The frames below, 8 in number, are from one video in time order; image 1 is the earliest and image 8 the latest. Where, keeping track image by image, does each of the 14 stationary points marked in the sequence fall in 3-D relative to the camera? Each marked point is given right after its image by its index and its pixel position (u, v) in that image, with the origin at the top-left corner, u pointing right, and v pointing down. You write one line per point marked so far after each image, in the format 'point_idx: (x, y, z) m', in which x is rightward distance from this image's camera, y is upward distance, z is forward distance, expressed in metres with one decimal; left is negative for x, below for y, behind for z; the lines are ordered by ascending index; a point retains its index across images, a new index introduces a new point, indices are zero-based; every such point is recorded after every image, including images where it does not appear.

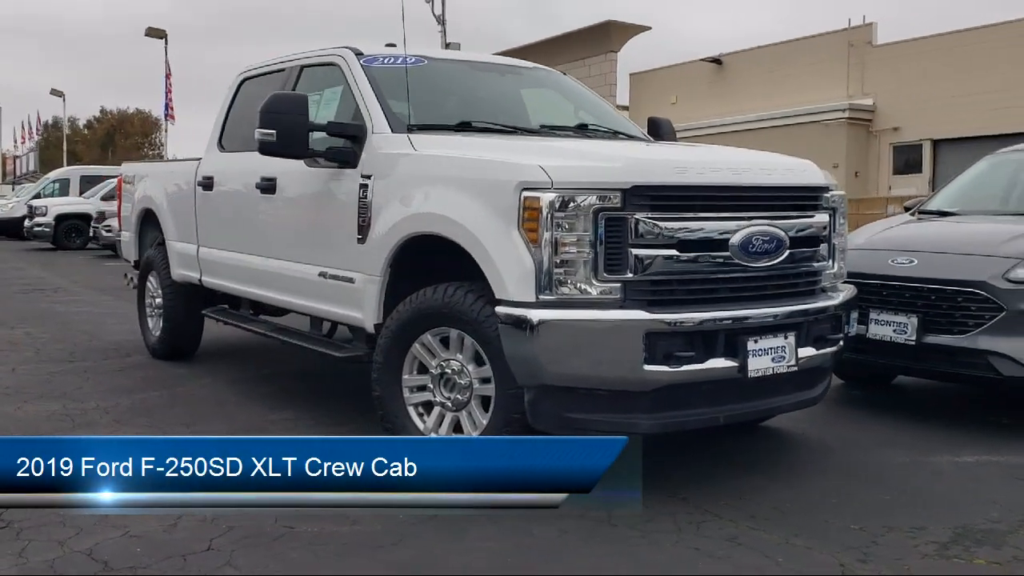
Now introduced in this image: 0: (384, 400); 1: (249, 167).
0: (-0.6, -0.6, +4.8) m
1: (-1.7, +0.8, +6.5) m
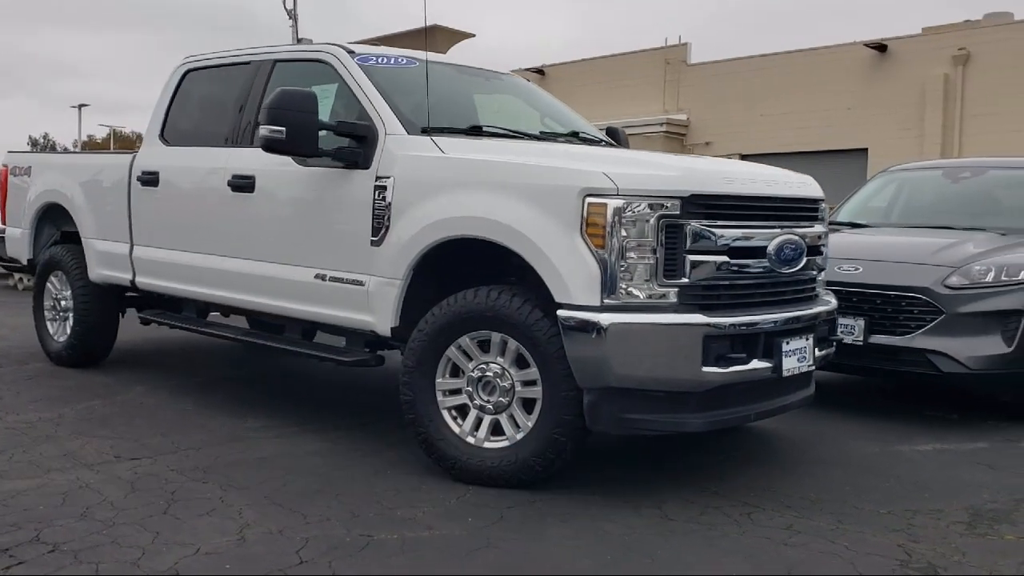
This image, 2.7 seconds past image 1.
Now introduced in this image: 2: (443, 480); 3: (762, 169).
0: (-0.5, -0.6, +4.7) m
1: (-1.9, +0.8, +6.1) m
2: (-0.3, -0.9, +4.7) m
3: (+1.3, +0.6, +4.9) m
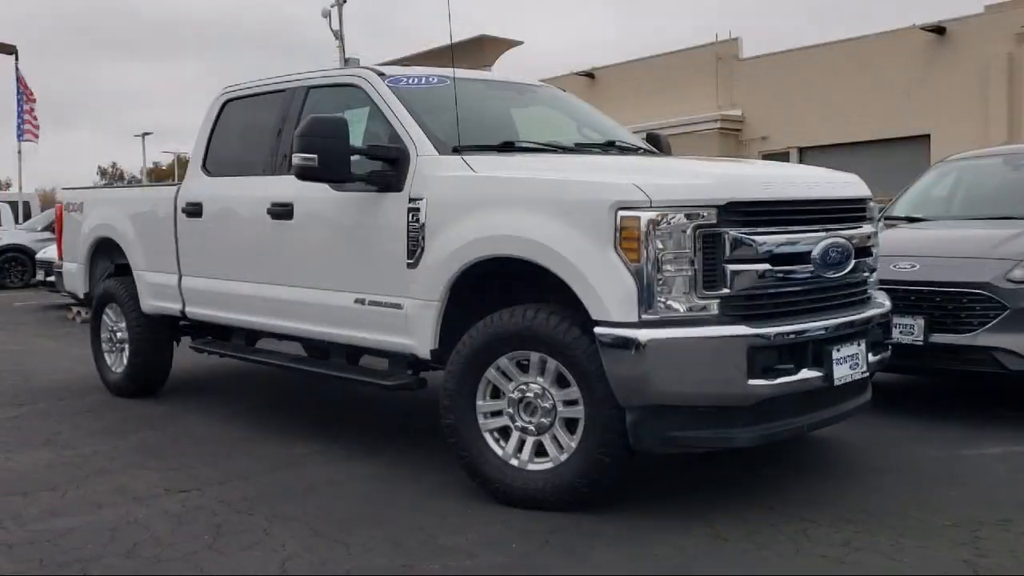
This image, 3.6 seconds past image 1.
0: (-0.3, -0.7, +4.7) m
1: (-1.7, +0.6, +6.2) m
2: (-0.1, -1.0, +4.6) m
3: (+1.4, +0.6, +4.7) m
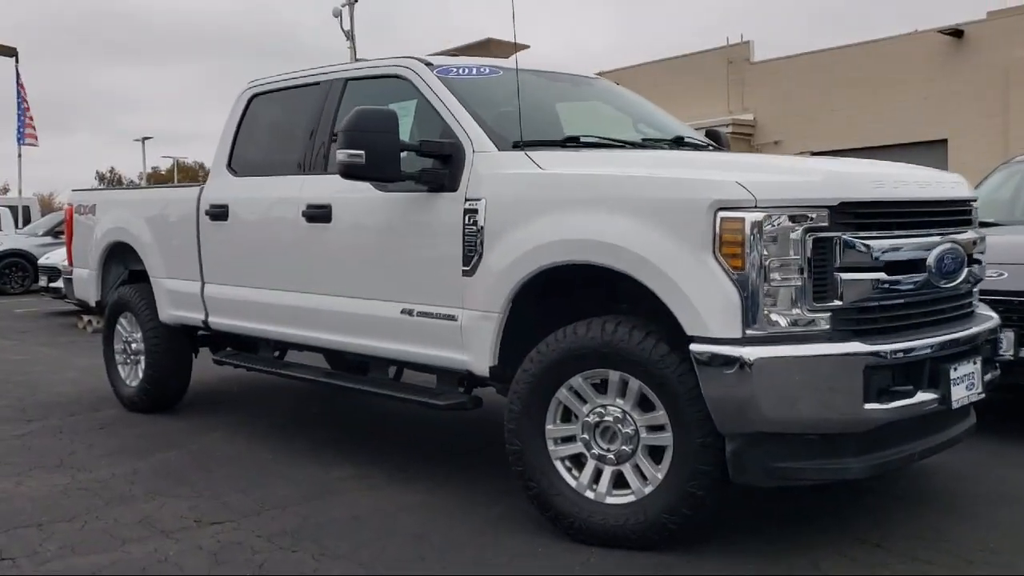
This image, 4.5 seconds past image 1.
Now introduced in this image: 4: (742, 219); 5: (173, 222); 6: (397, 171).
0: (0.0, -0.7, +4.2) m
1: (-1.4, +0.6, +5.7) m
2: (+0.2, -1.1, +4.2) m
3: (+1.7, +0.5, +4.2) m
4: (+0.9, +0.3, +3.6) m
5: (-2.3, +0.4, +6.6) m
6: (-0.6, +0.6, +4.6) m
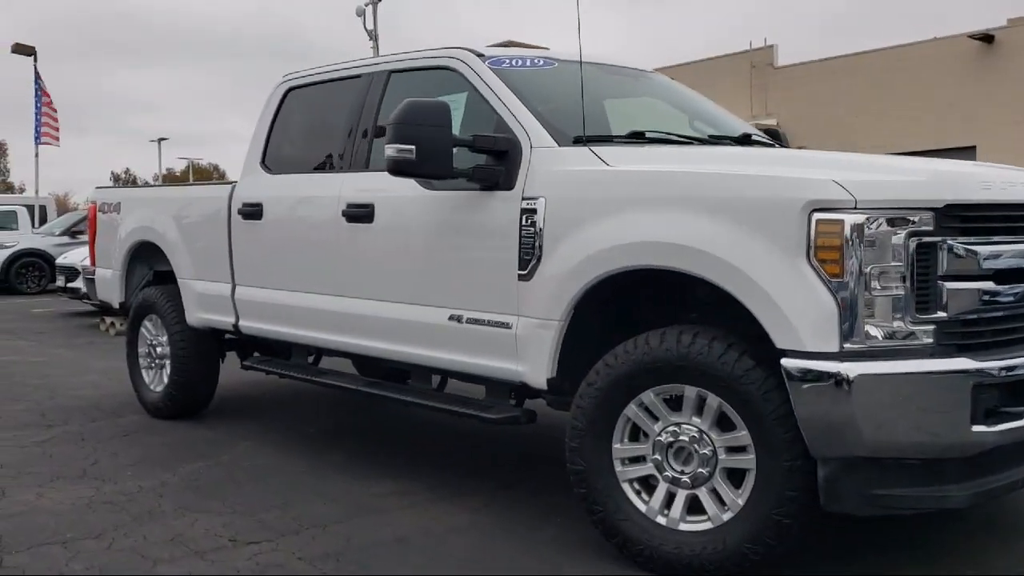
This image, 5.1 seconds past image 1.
0: (+0.3, -0.7, +3.9) m
1: (-1.1, +0.5, +5.4) m
2: (+0.4, -1.1, +3.8) m
3: (+2.0, +0.5, +3.9) m
4: (+1.1, +0.2, +3.3) m
5: (-2.0, +0.4, +6.3) m
6: (-0.3, +0.5, +4.3) m
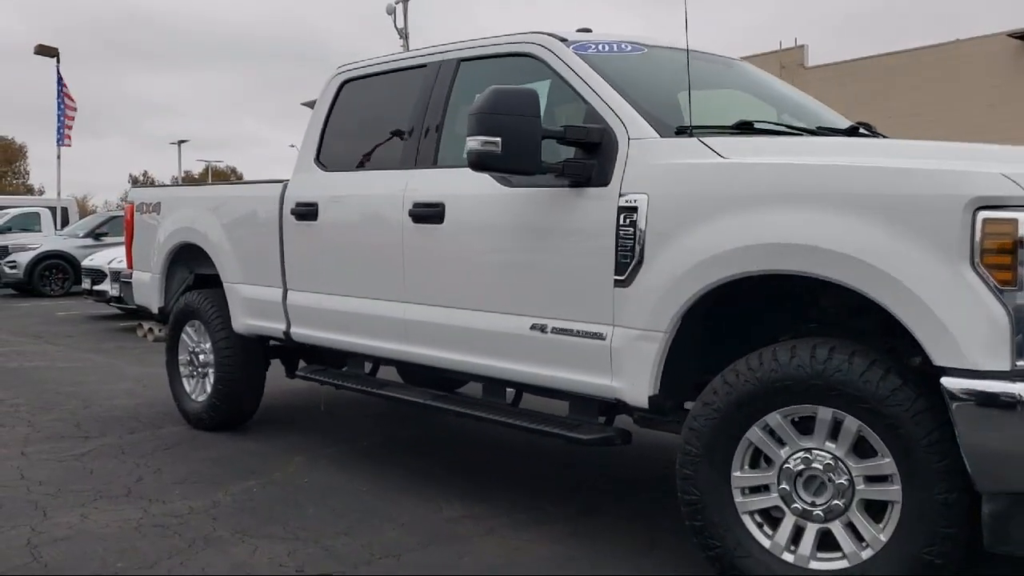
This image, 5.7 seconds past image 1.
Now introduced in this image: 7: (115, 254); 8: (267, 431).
0: (+0.7, -0.8, +3.5) m
1: (-0.7, +0.5, +5.0) m
2: (+0.8, -1.1, +3.4) m
3: (+2.4, +0.4, +3.4) m
4: (+1.5, +0.2, +2.9) m
5: (-1.6, +0.4, +5.9) m
6: (+0.1, +0.5, +3.9) m
7: (-6.1, +0.5, +14.8) m
8: (-1.6, -0.9, +6.5) m
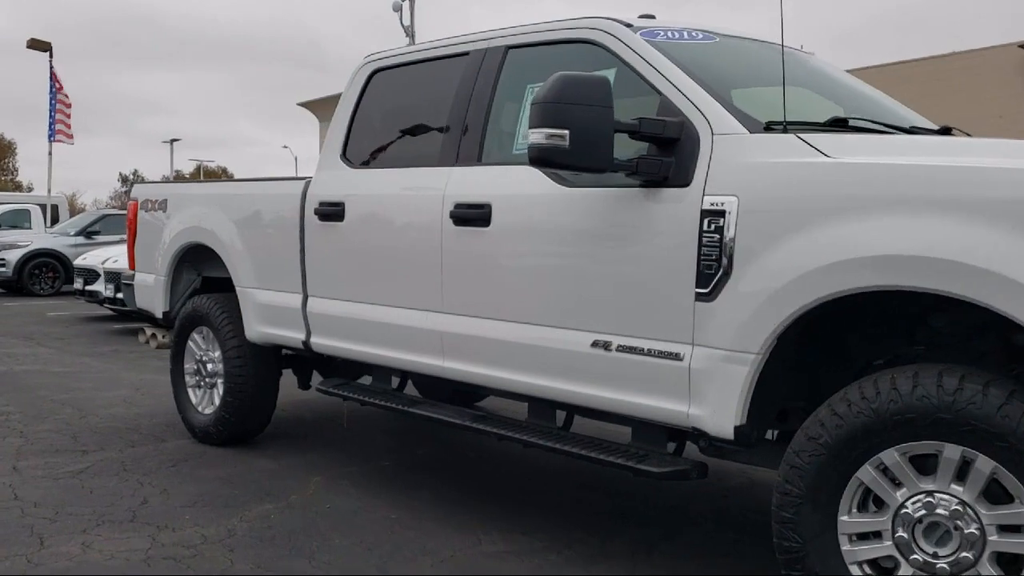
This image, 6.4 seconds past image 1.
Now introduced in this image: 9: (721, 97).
0: (+0.9, -0.8, +3.0) m
1: (-0.4, +0.5, +4.6) m
2: (+1.0, -1.2, +3.0) m
3: (+2.6, +0.4, +3.0) m
4: (+1.7, +0.1, +2.5) m
5: (-1.4, +0.4, +5.5) m
6: (+0.3, +0.5, +3.5) m
7: (-5.9, +0.5, +14.3) m
8: (-1.5, -1.0, +6.0) m
9: (+0.8, +0.7, +3.6) m
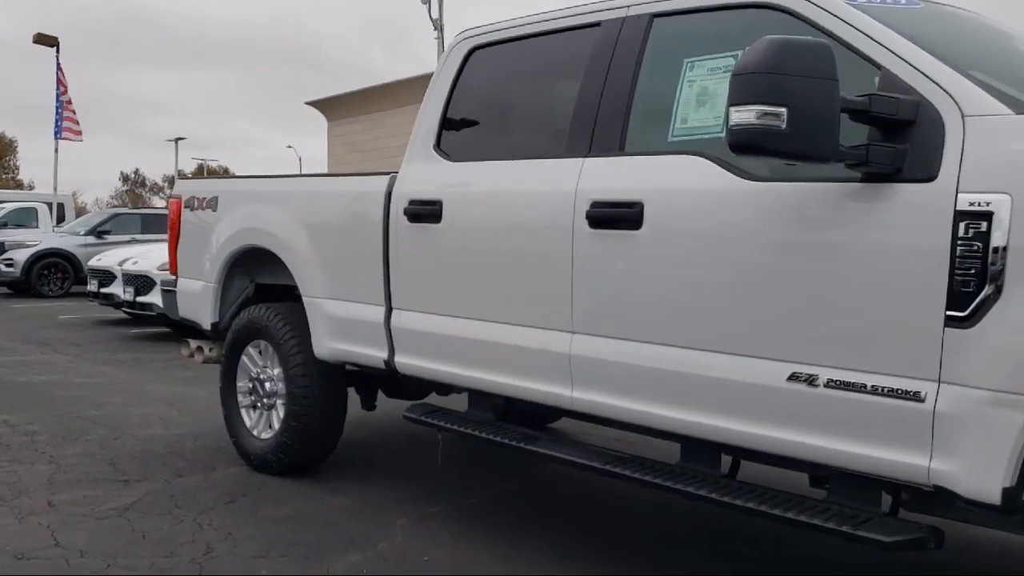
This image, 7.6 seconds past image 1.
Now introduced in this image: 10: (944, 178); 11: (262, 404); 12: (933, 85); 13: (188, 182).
0: (+1.5, -0.9, +2.3) m
1: (+0.1, +0.4, +3.9) m
2: (+1.6, -1.2, +2.3) m
3: (+3.2, +0.3, +2.3) m
4: (+2.3, +0.1, +1.7) m
5: (-0.8, +0.3, +4.8) m
6: (+0.9, +0.4, +2.8) m
7: (-5.4, +0.5, +13.6) m
8: (-0.9, -1.0, +5.3) m
9: (+1.3, +0.6, +2.9) m
10: (+1.2, +0.3, +2.7) m
11: (-1.4, -0.6, +5.4) m
12: (+1.2, +0.6, +2.9) m
13: (-2.0, +0.7, +6.0) m
